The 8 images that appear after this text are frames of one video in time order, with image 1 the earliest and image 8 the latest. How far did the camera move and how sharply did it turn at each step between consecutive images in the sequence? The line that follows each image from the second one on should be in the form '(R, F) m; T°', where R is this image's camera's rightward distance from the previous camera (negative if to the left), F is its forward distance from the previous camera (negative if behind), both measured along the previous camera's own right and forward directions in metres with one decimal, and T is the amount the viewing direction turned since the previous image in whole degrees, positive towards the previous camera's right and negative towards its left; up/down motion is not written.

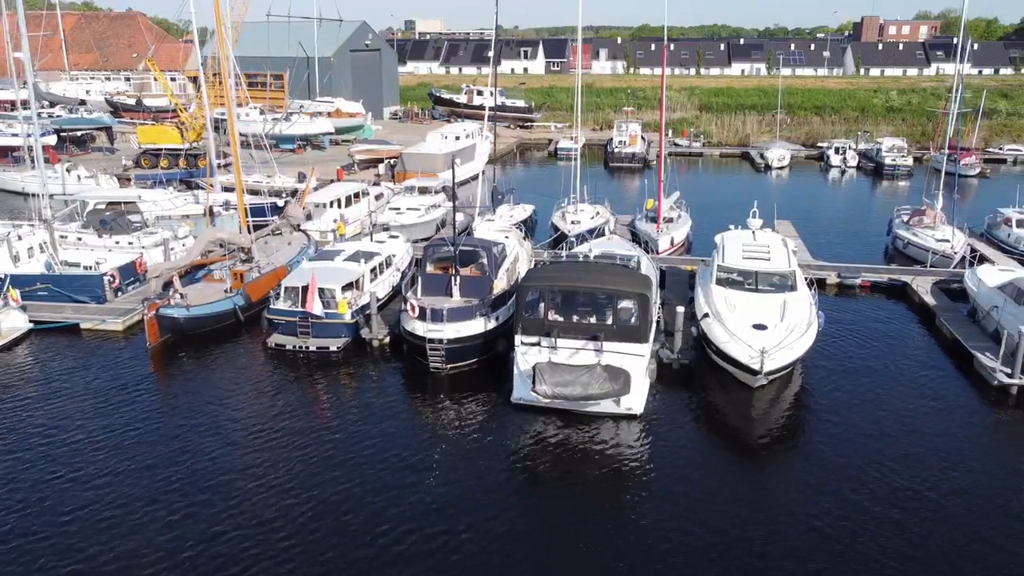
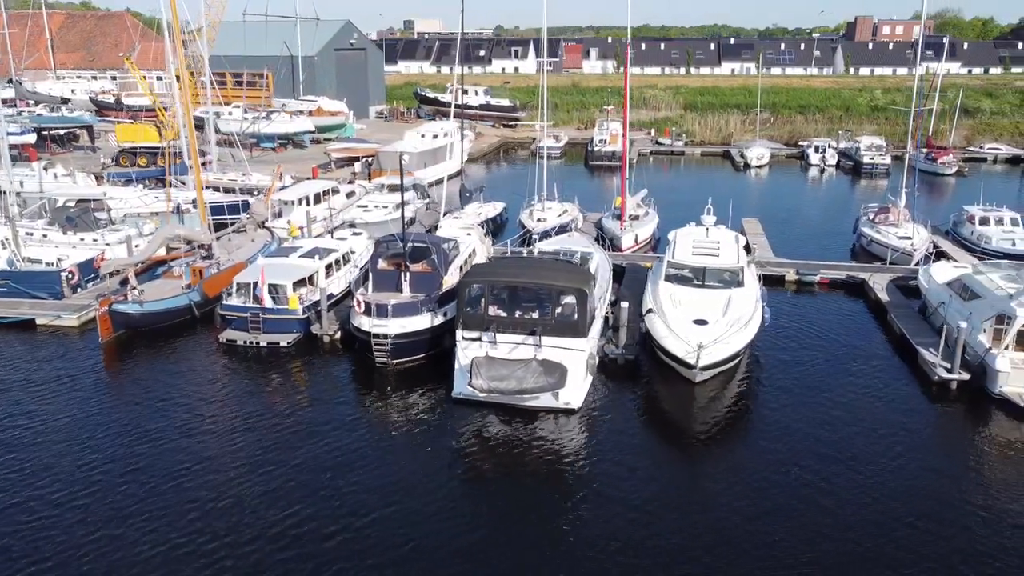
(+1.2, -0.1) m; 0°
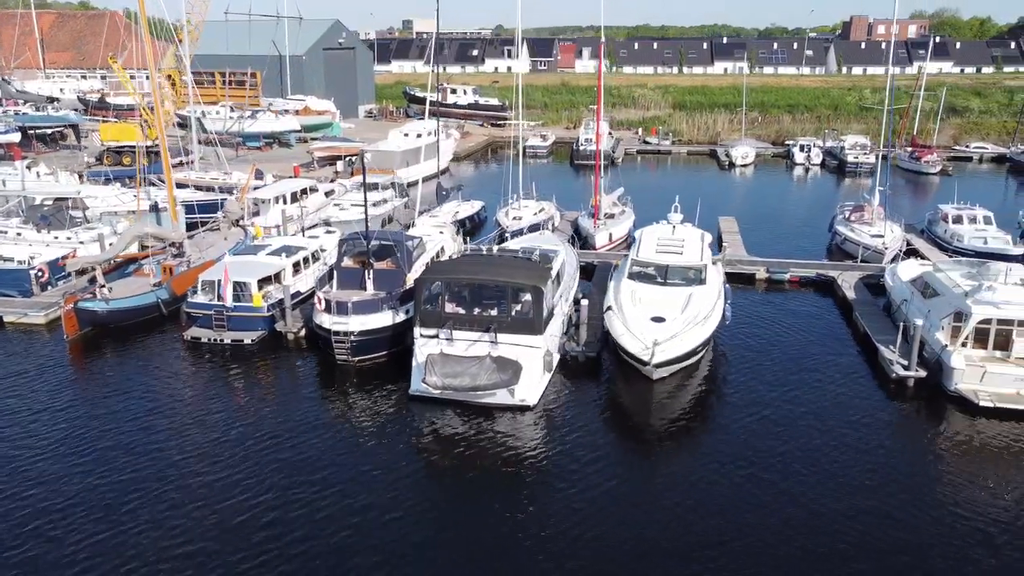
(+0.9, 0.0) m; 0°
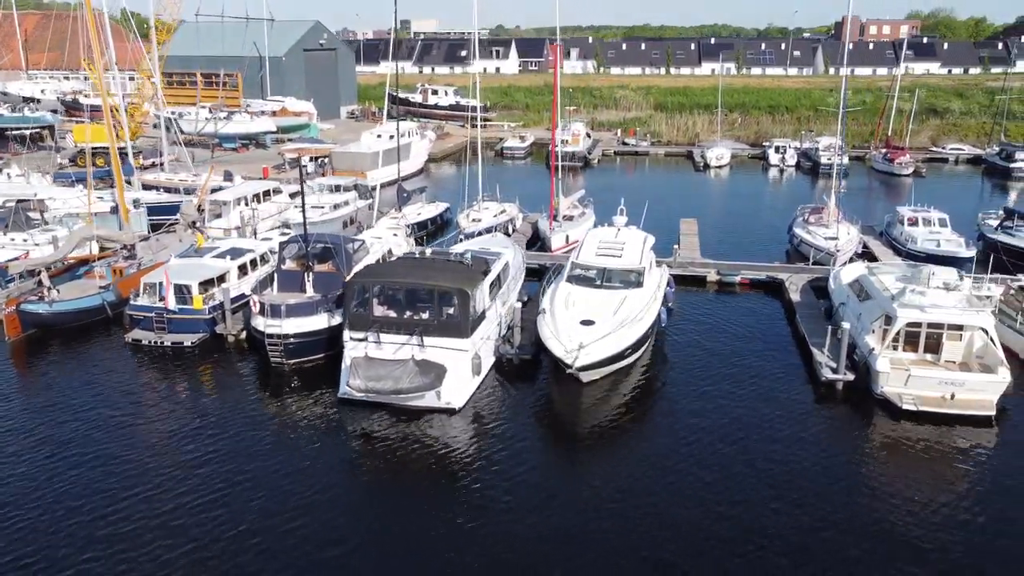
(+1.5, -0.1) m; 0°
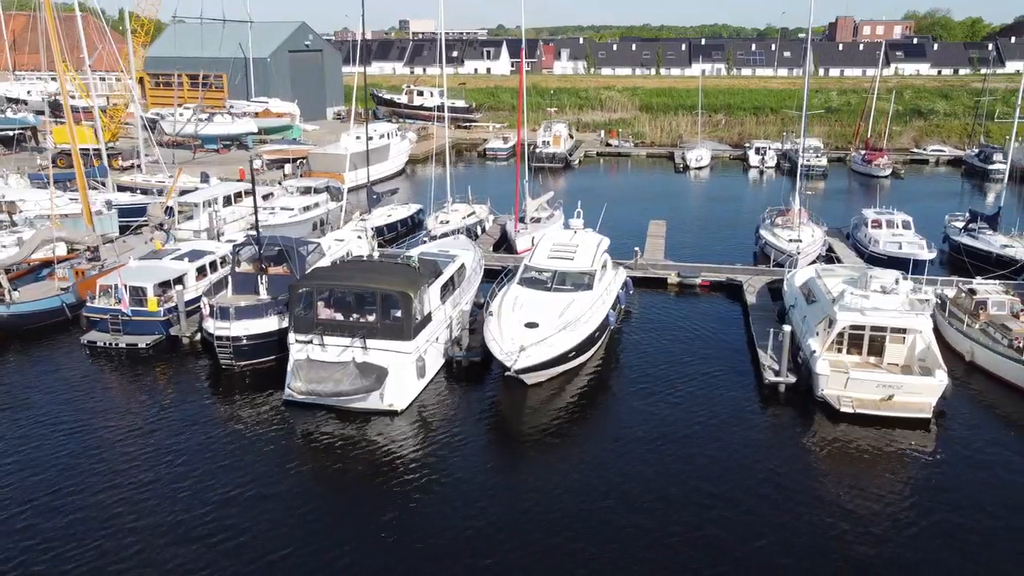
(+1.2, -0.1) m; 0°
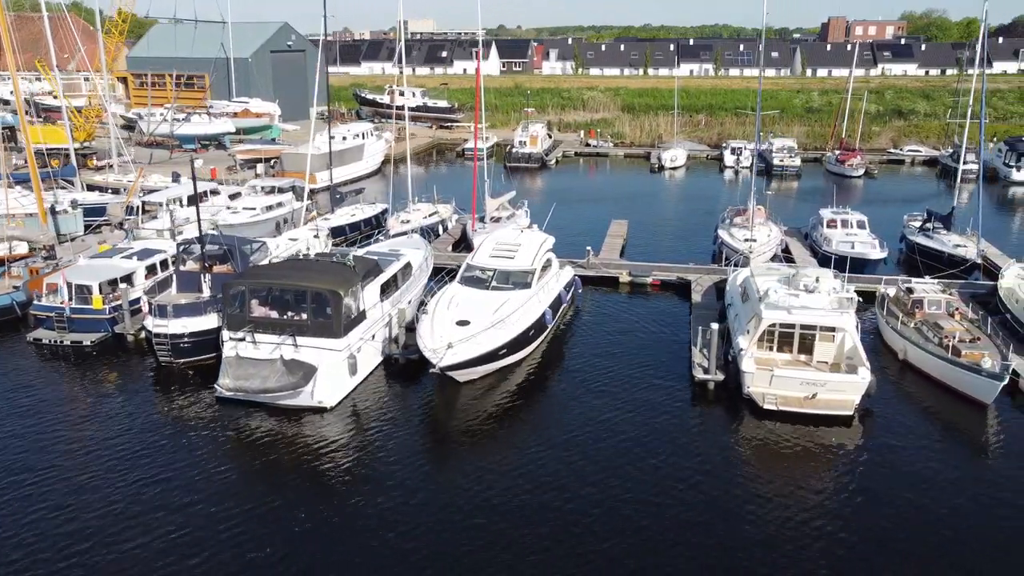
(+1.5, -0.2) m; 0°
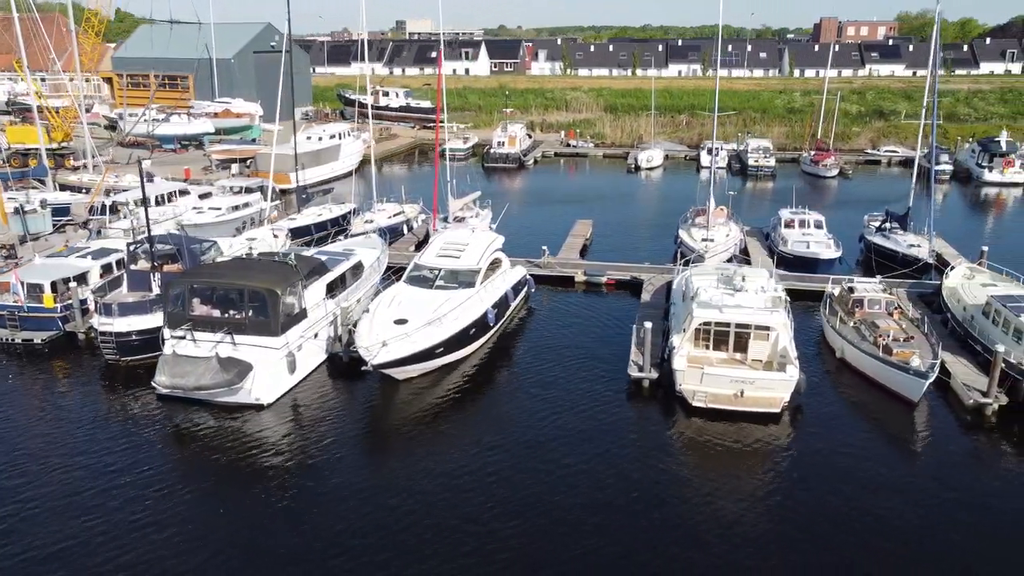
(+1.4, -0.2) m; 0°
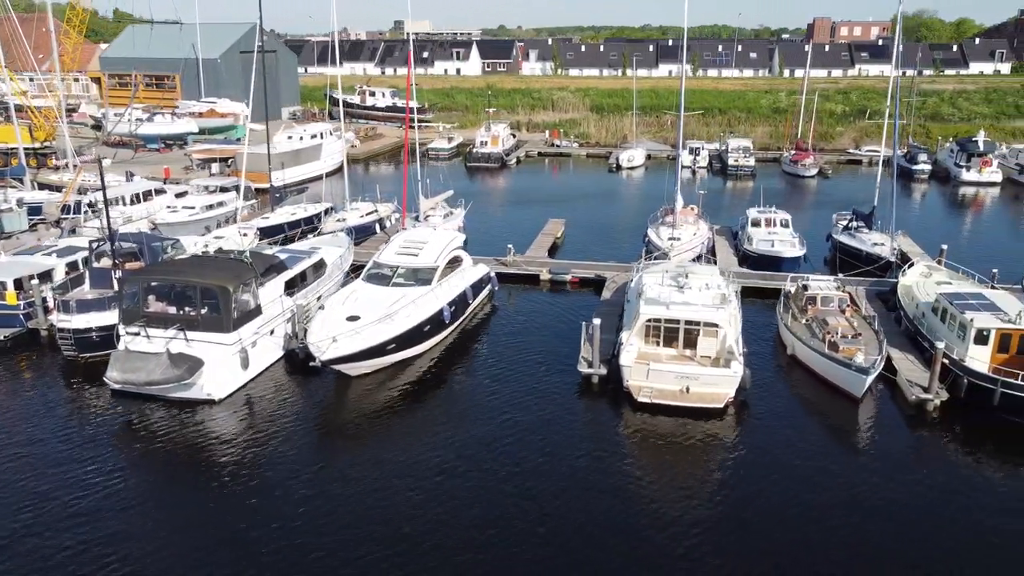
(+1.1, -0.2) m; 0°
